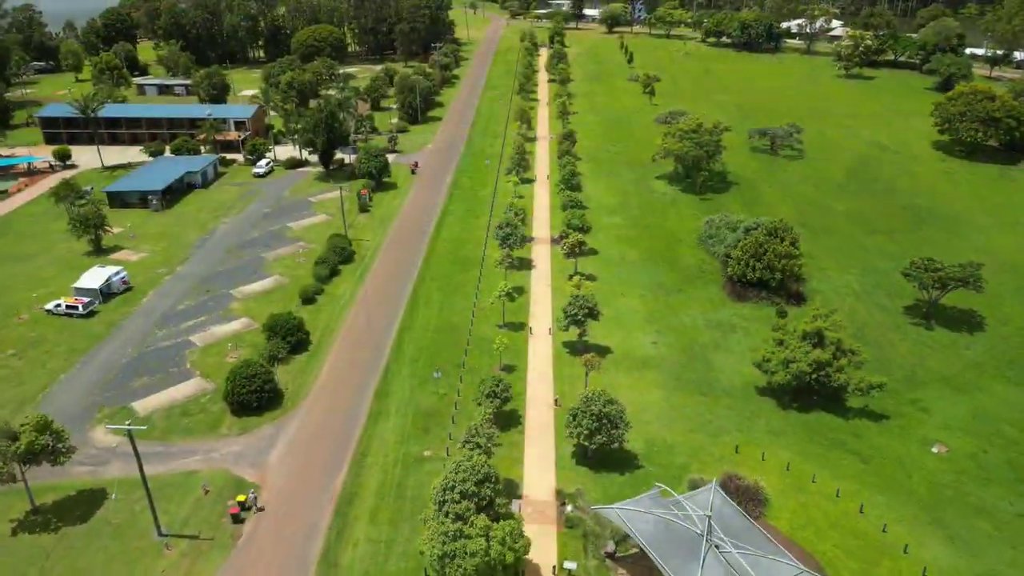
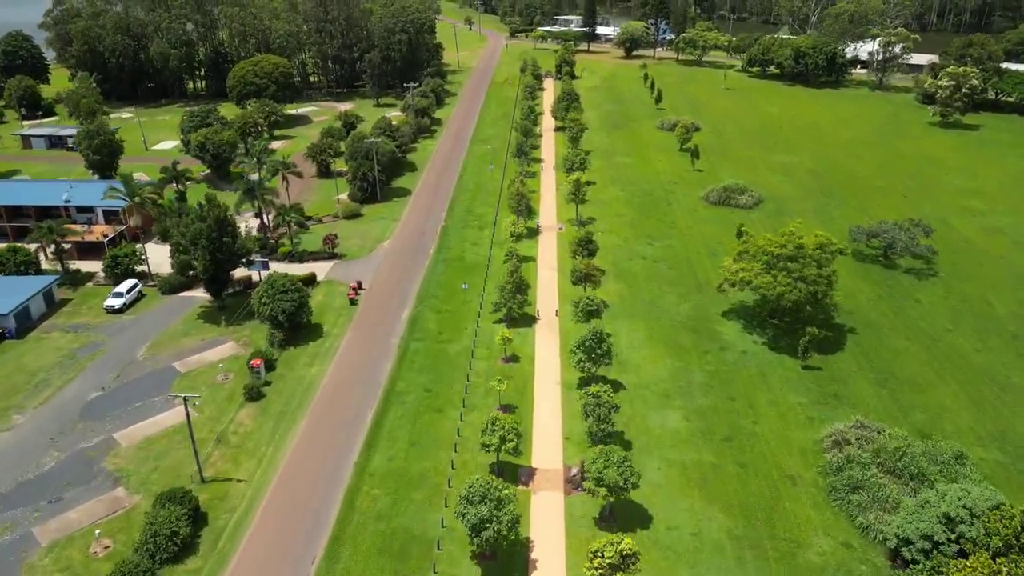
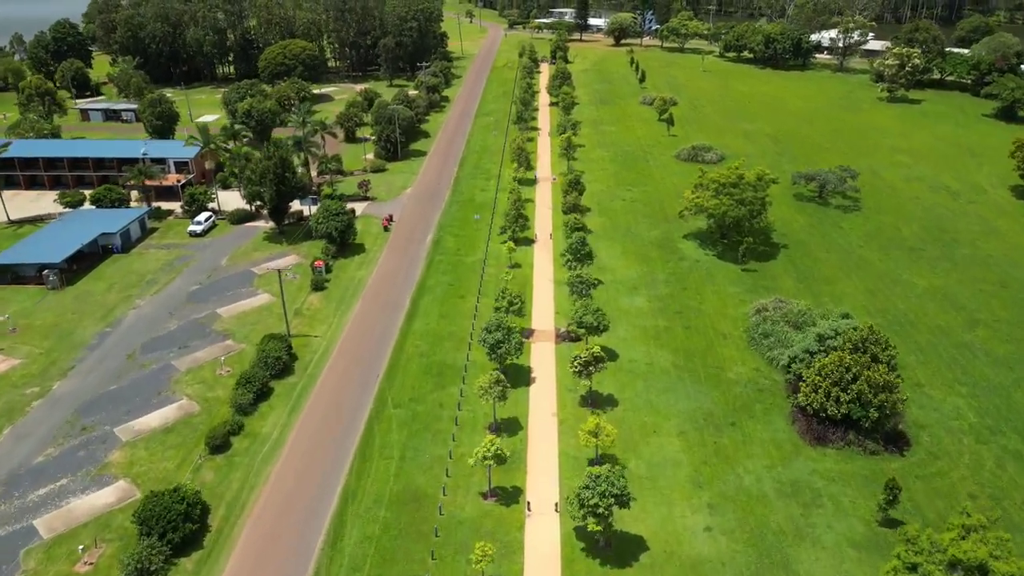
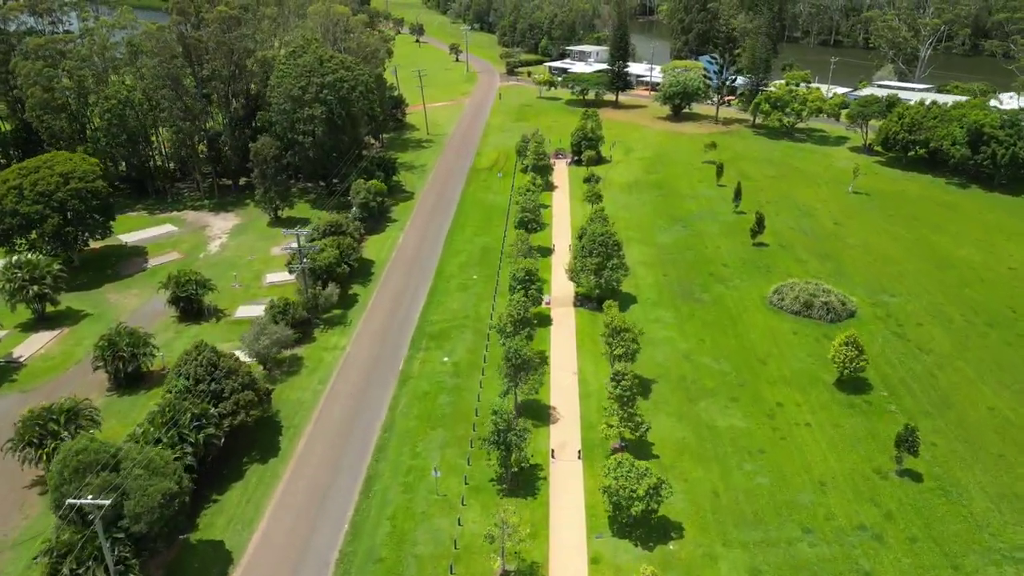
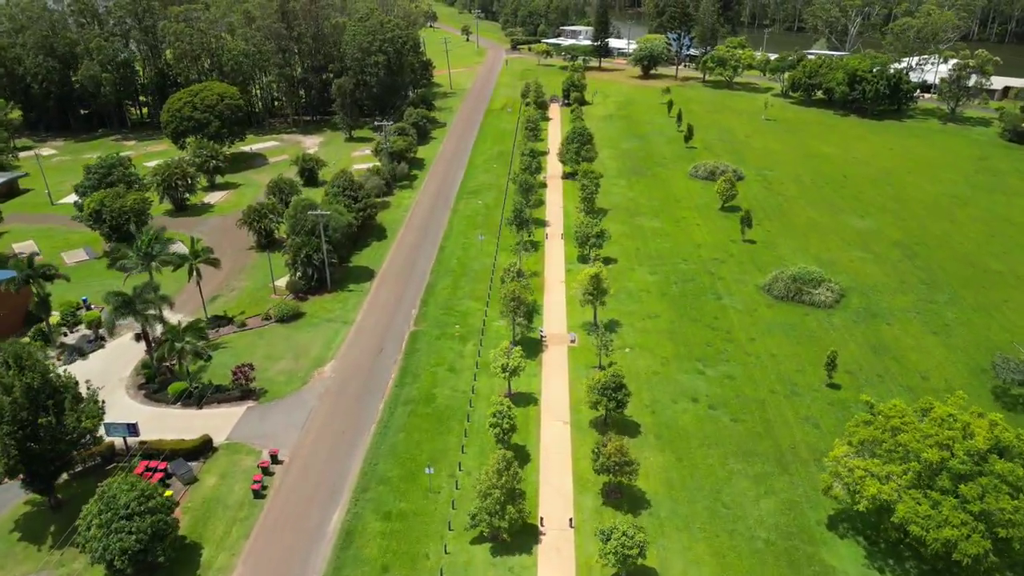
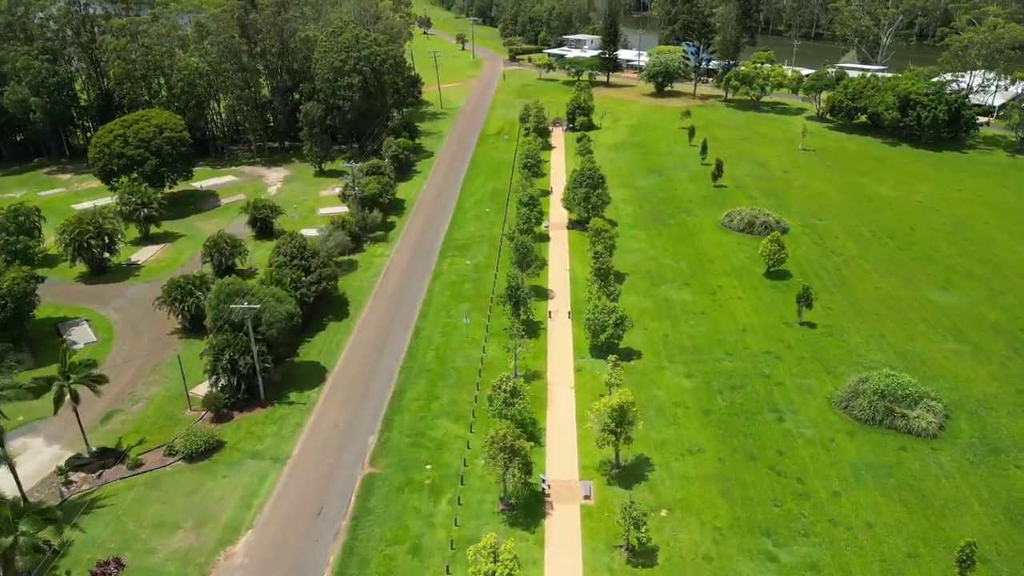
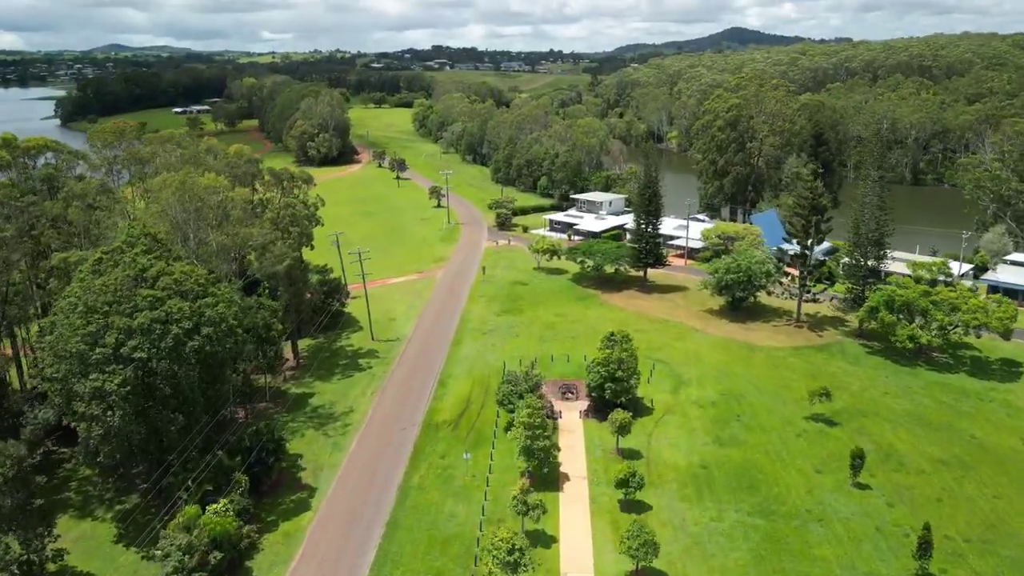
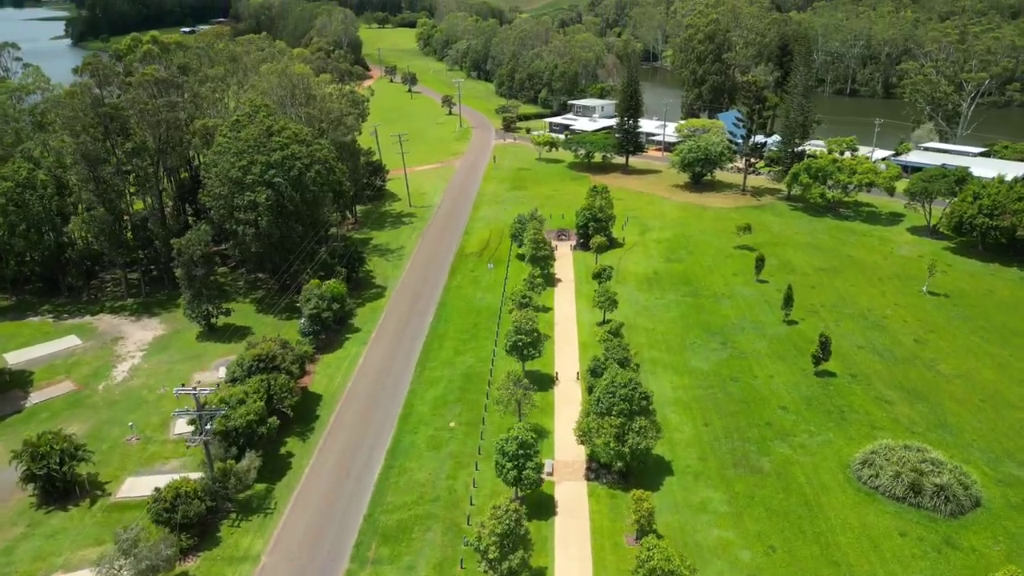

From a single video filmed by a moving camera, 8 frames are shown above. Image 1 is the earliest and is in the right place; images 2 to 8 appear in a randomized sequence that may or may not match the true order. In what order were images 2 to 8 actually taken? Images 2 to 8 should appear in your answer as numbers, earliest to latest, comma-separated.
3, 2, 5, 6, 4, 8, 7
